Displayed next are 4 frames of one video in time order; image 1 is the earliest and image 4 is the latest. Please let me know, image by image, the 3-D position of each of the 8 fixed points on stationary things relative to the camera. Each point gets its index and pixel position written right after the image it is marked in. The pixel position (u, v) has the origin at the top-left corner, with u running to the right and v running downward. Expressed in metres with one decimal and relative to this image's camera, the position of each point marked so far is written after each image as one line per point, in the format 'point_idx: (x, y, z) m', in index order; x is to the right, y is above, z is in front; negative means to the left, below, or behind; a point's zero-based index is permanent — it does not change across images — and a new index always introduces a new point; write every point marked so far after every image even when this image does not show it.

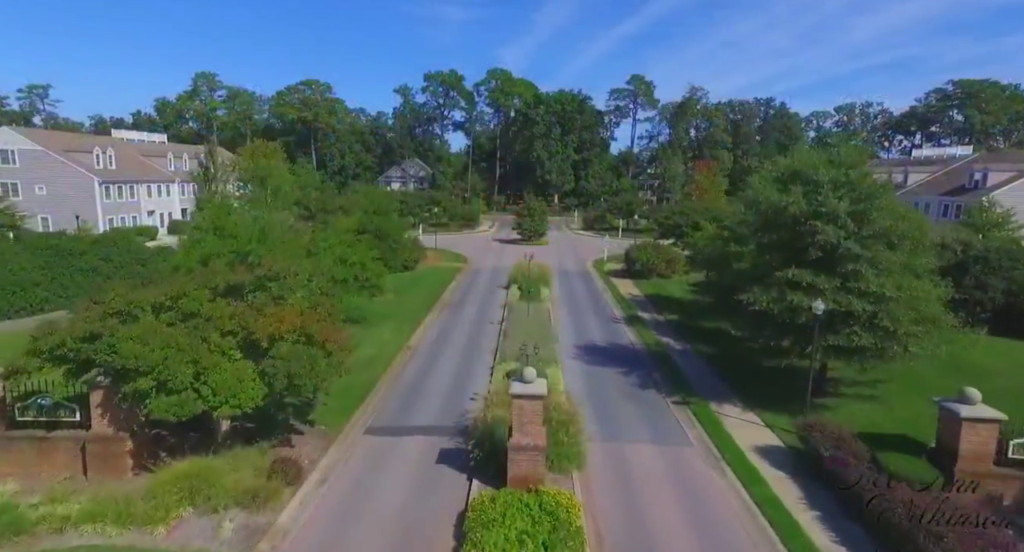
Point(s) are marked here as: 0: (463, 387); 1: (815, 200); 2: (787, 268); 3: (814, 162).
0: (-1.5, -3.6, +18.9) m
1: (+7.9, +2.0, +15.6) m
2: (+7.5, +0.2, +16.2) m
3: (+8.3, +3.1, +16.3) m
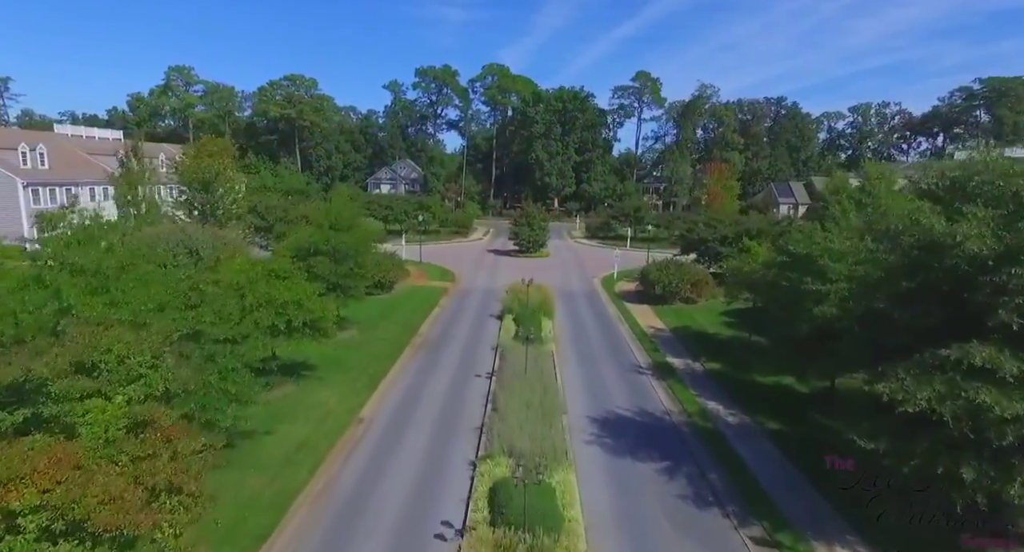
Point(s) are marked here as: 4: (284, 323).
0: (-1.8, -4.8, +12.4) m
1: (+7.8, +0.7, +9.2) m
2: (+7.3, -1.1, +9.8) m
3: (+8.1, +1.8, +9.9) m
4: (-6.4, -1.4, +17.0) m
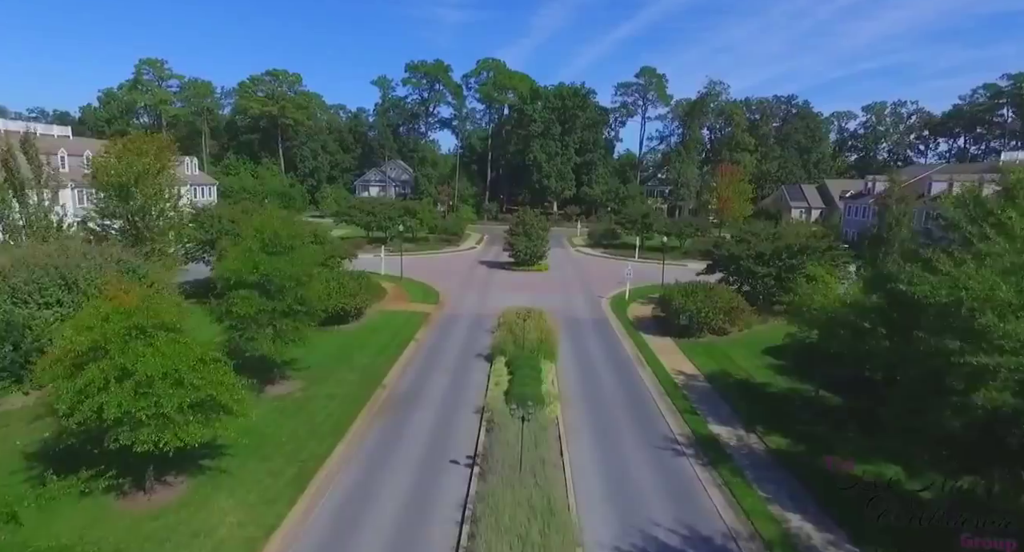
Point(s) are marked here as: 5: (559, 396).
0: (-2.0, -5.9, +6.5) m
1: (+7.6, -0.4, +3.3) m
2: (+7.1, -2.2, +3.9) m
3: (+7.9, +0.7, +4.0) m
4: (-6.7, -2.5, +11.1) m
5: (+1.5, -3.9, +19.5) m
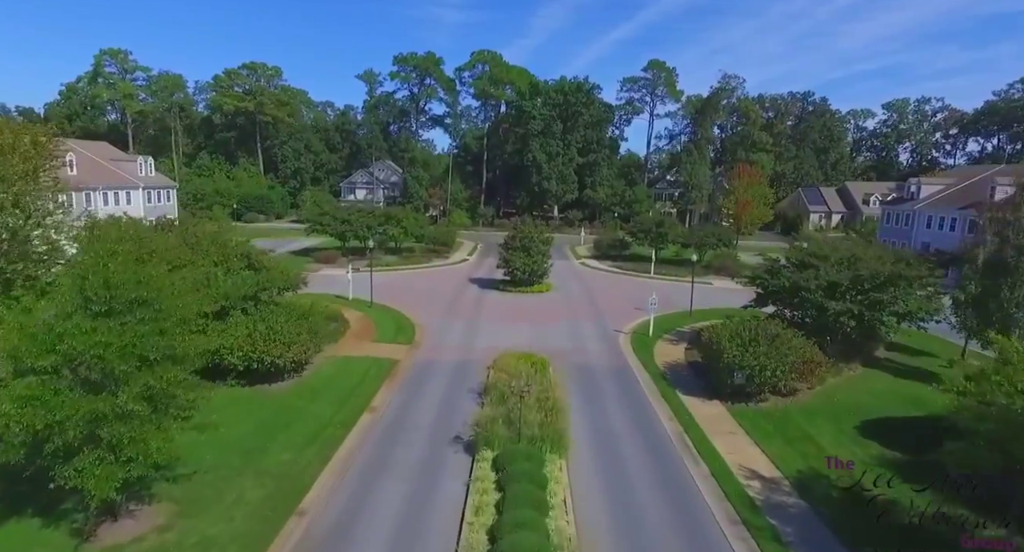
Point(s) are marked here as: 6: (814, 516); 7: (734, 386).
0: (-2.2, -7.3, -0.7) m
1: (+7.4, -1.8, -3.9) m
2: (+6.9, -3.6, -3.3) m
3: (+7.7, -0.7, -3.2) m
4: (-6.9, -3.8, +3.8) m
5: (+1.3, -5.2, +12.3) m
6: (+6.6, -5.3, +13.2) m
7: (+7.5, -3.6, +20.1) m
